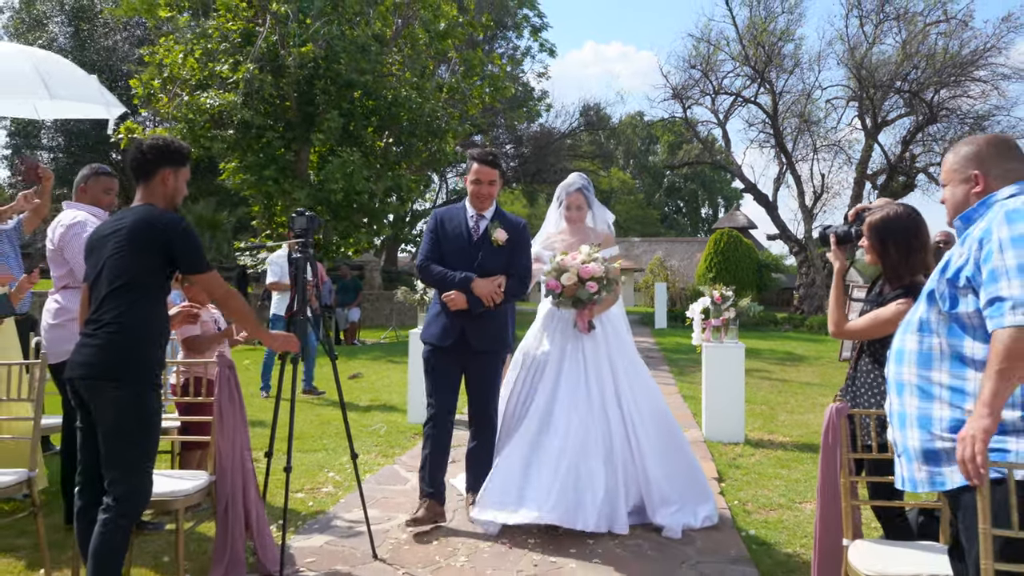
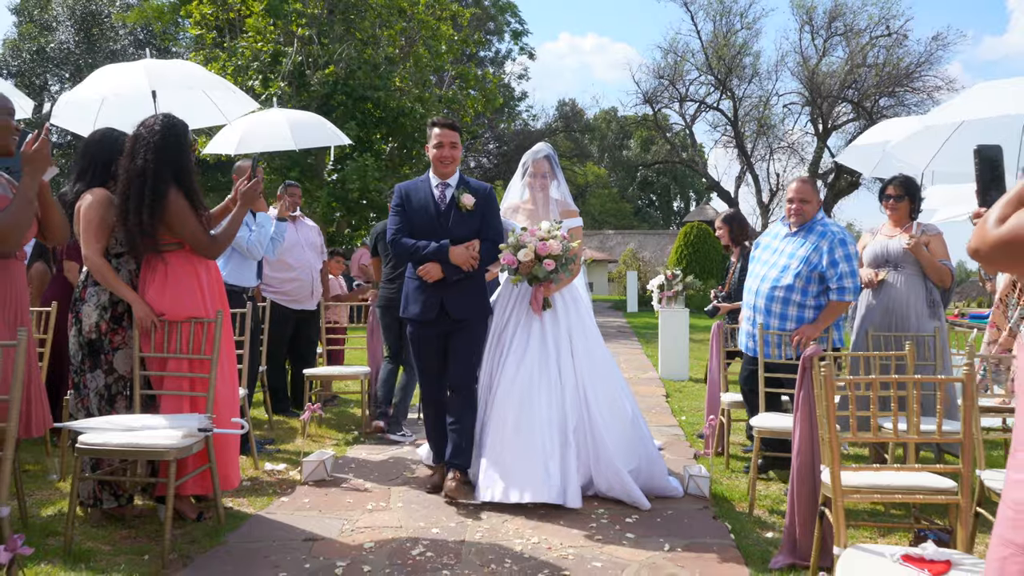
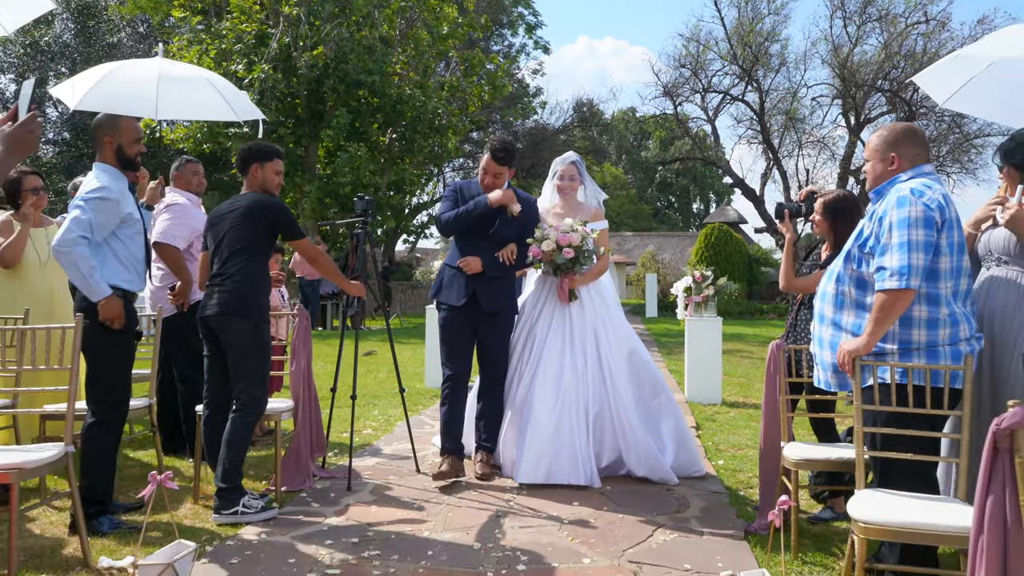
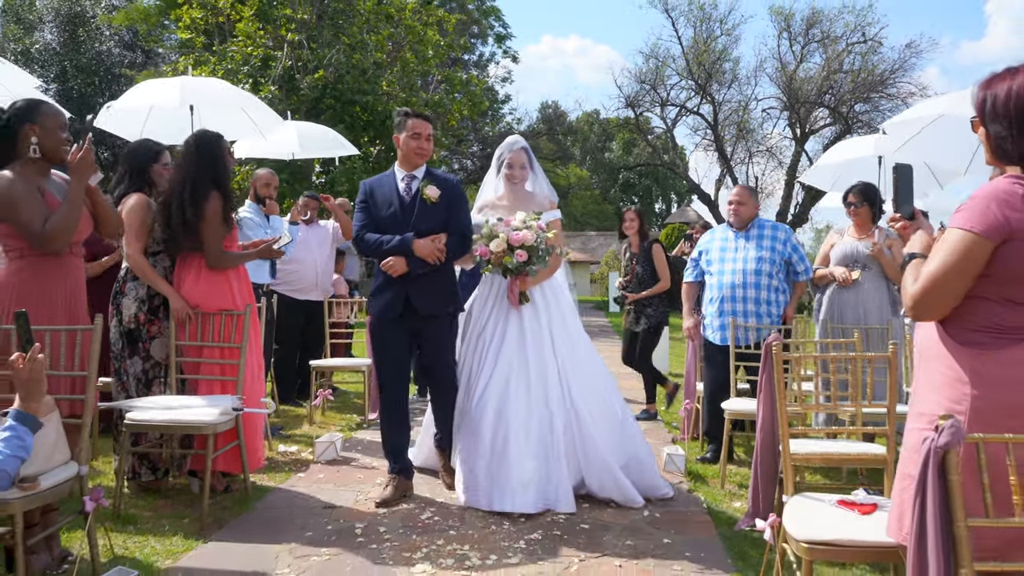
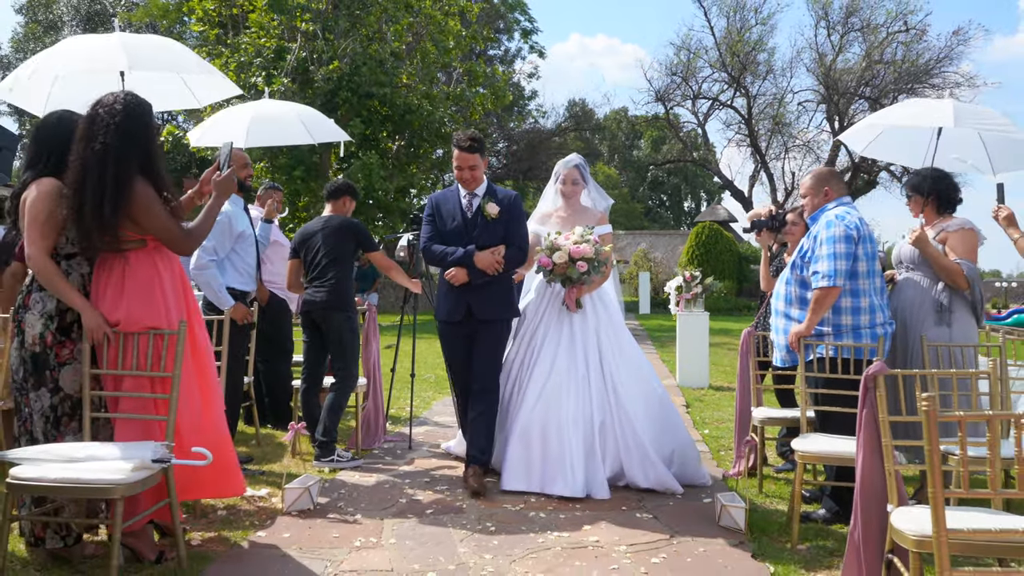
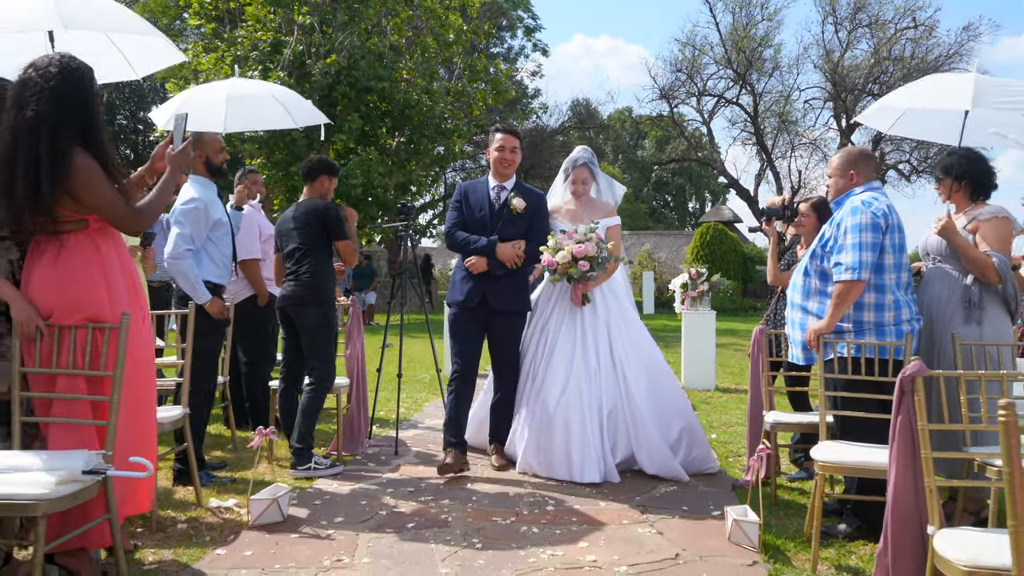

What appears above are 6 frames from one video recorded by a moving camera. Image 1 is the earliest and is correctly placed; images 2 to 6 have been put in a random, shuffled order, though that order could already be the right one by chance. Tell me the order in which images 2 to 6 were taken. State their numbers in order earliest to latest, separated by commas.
3, 6, 5, 2, 4
